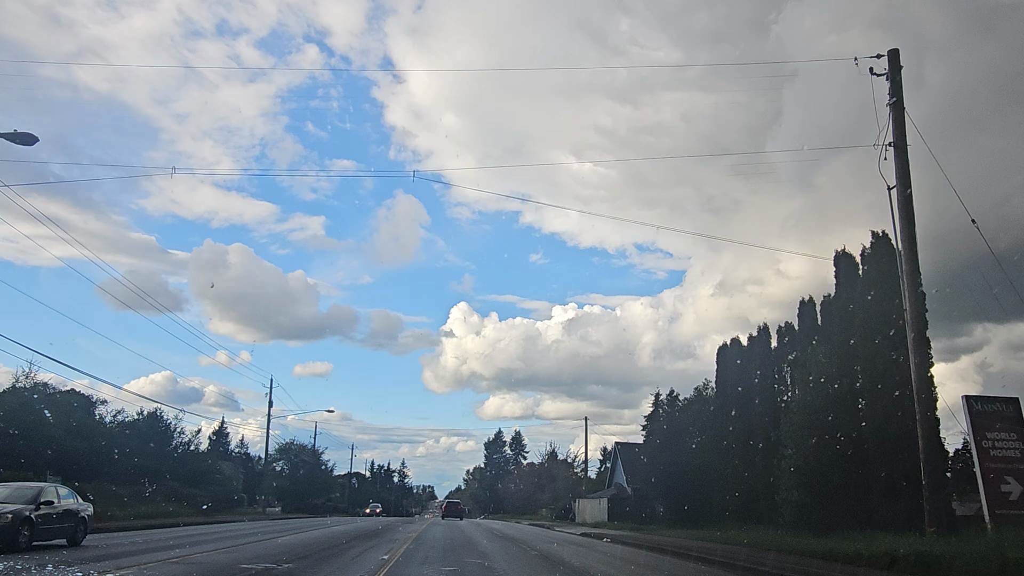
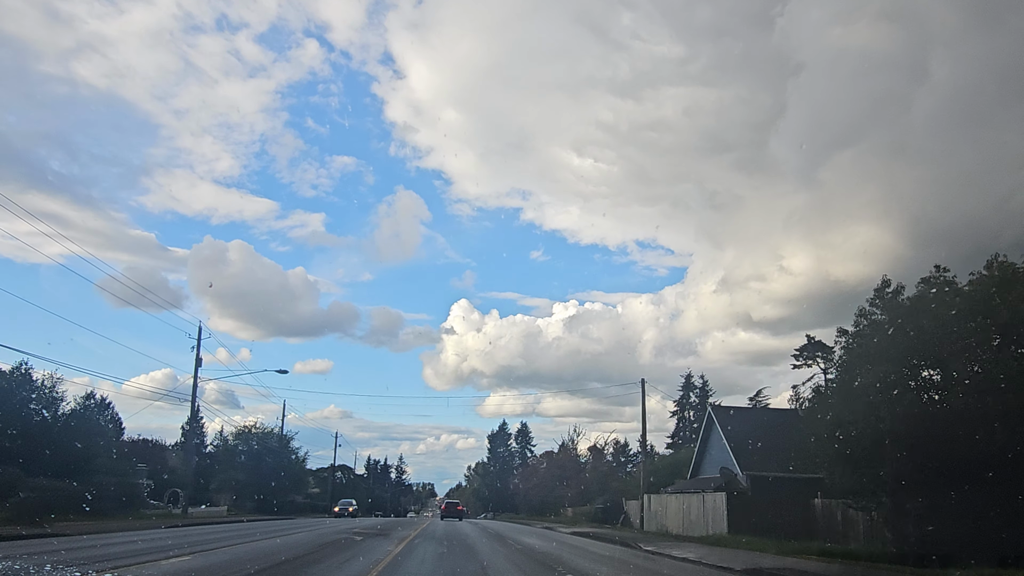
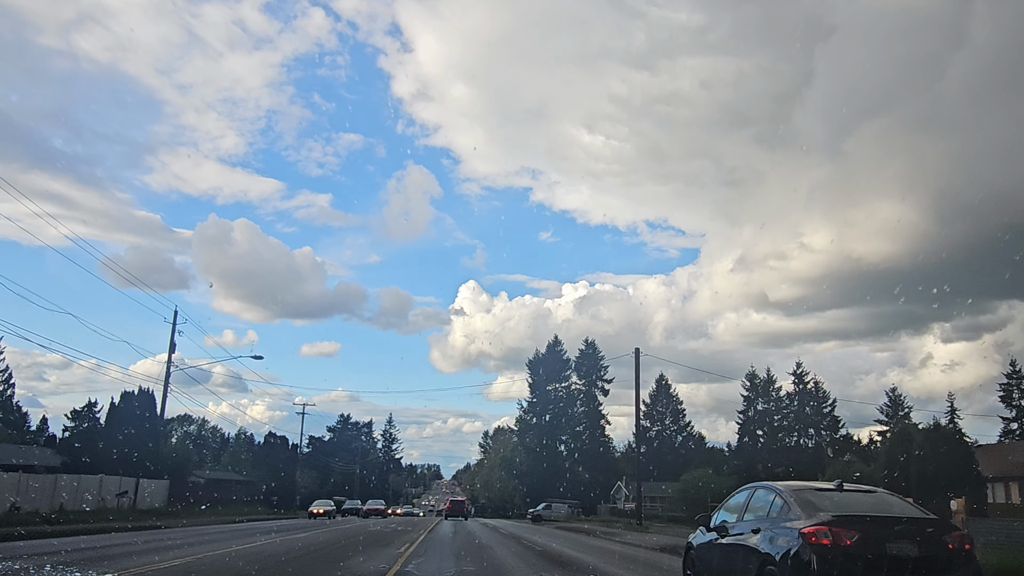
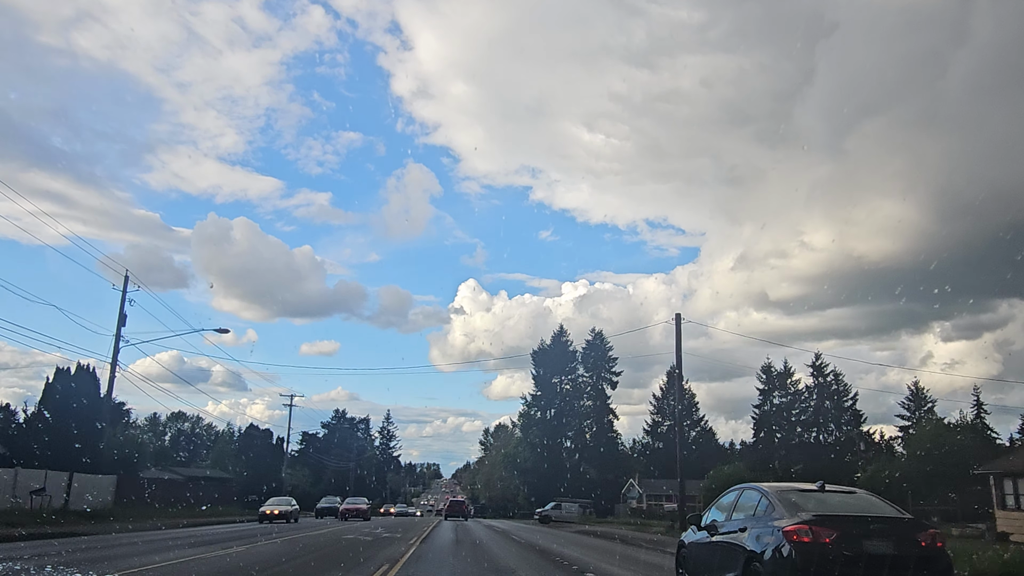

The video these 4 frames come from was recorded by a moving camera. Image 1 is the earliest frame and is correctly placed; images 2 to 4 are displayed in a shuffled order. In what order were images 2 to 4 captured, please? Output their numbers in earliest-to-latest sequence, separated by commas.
2, 3, 4
